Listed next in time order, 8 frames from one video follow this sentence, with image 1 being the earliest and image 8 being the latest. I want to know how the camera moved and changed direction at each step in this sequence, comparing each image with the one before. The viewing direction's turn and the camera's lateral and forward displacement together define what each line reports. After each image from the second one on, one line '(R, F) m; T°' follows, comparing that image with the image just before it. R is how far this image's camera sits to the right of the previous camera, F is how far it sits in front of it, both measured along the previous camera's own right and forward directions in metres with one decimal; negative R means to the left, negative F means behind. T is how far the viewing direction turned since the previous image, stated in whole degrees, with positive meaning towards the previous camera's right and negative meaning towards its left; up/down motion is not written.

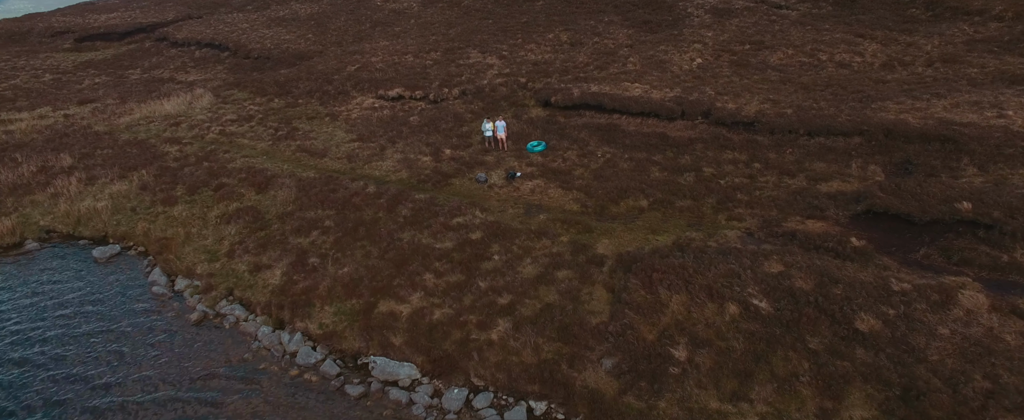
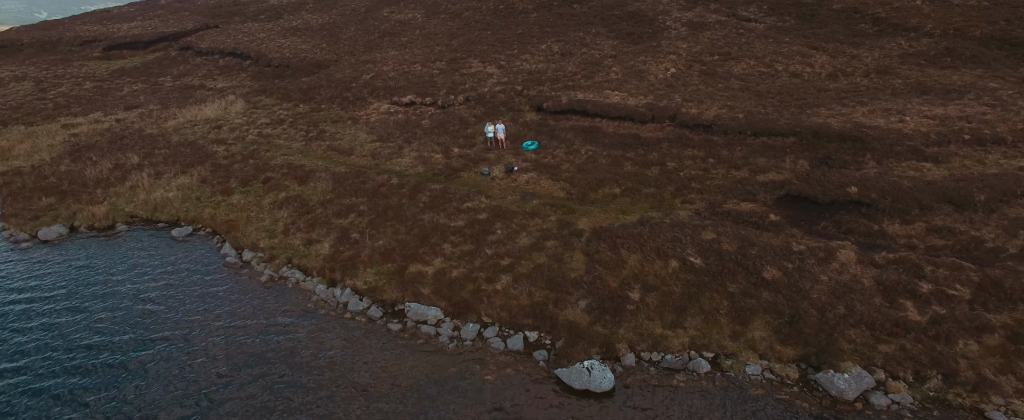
(-0.1, -5.1) m; 0°
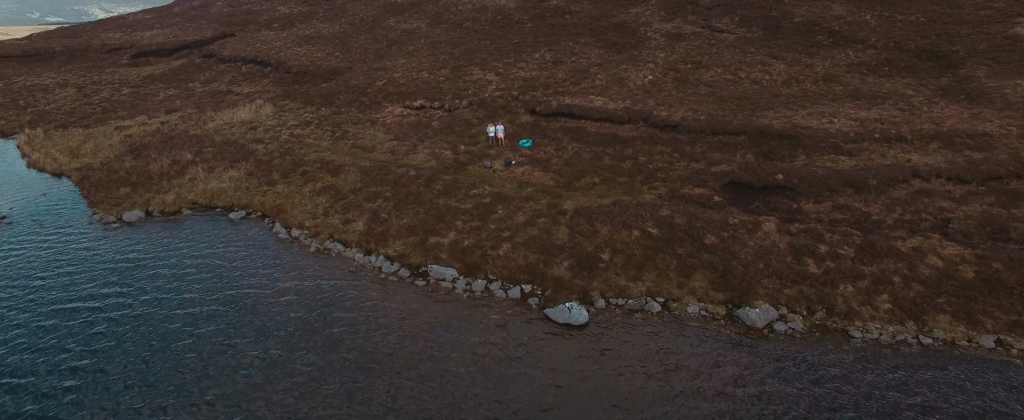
(-0.1, -5.7) m; 0°
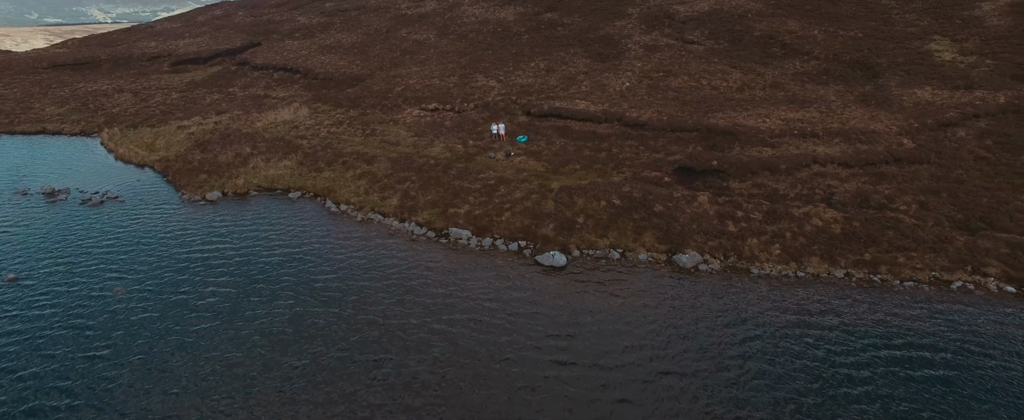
(-0.1, -8.7) m; 0°
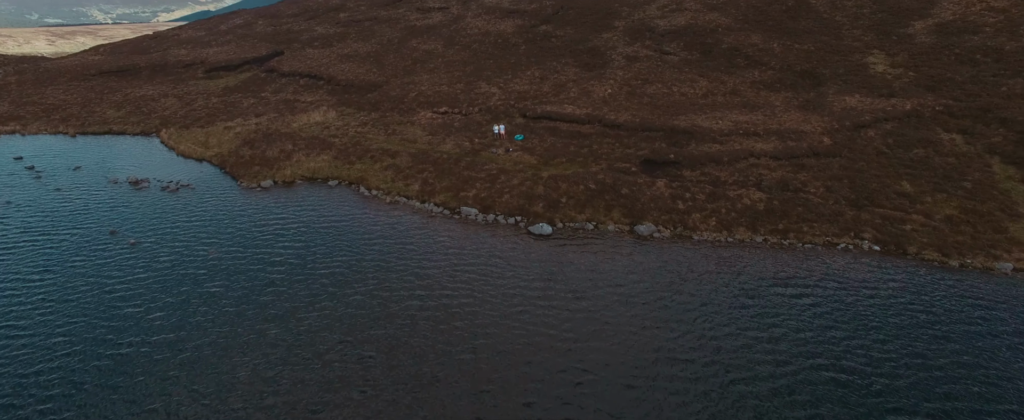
(+0.1, -9.1) m; 0°
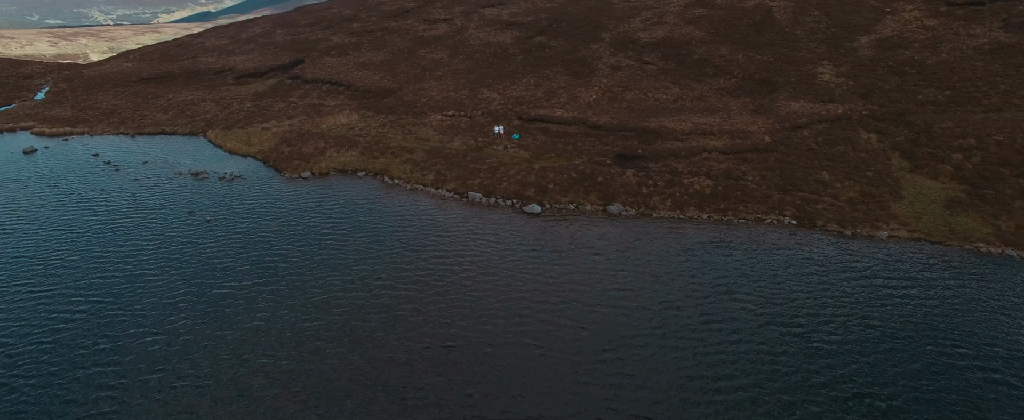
(+0.2, -10.0) m; 0°
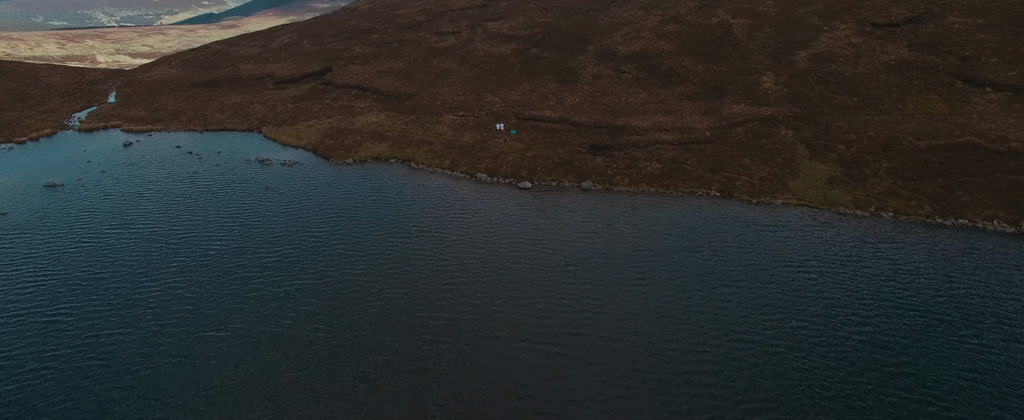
(+0.4, -16.2) m; 0°
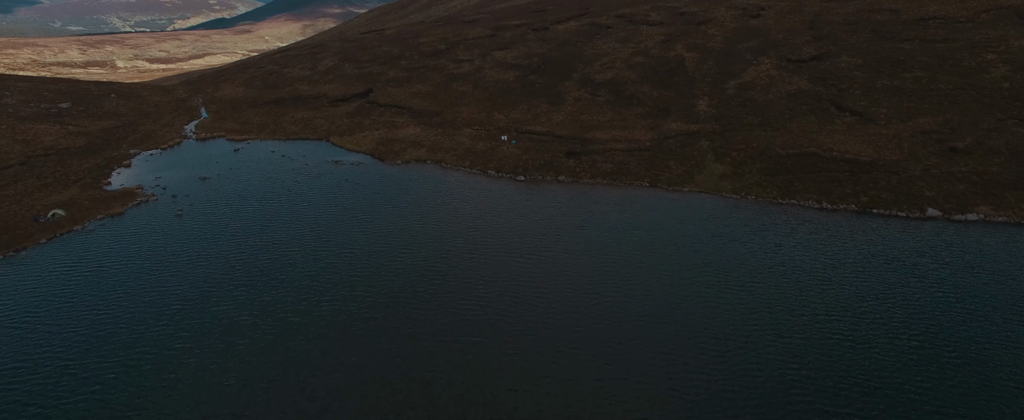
(+1.1, -30.6) m; -1°
